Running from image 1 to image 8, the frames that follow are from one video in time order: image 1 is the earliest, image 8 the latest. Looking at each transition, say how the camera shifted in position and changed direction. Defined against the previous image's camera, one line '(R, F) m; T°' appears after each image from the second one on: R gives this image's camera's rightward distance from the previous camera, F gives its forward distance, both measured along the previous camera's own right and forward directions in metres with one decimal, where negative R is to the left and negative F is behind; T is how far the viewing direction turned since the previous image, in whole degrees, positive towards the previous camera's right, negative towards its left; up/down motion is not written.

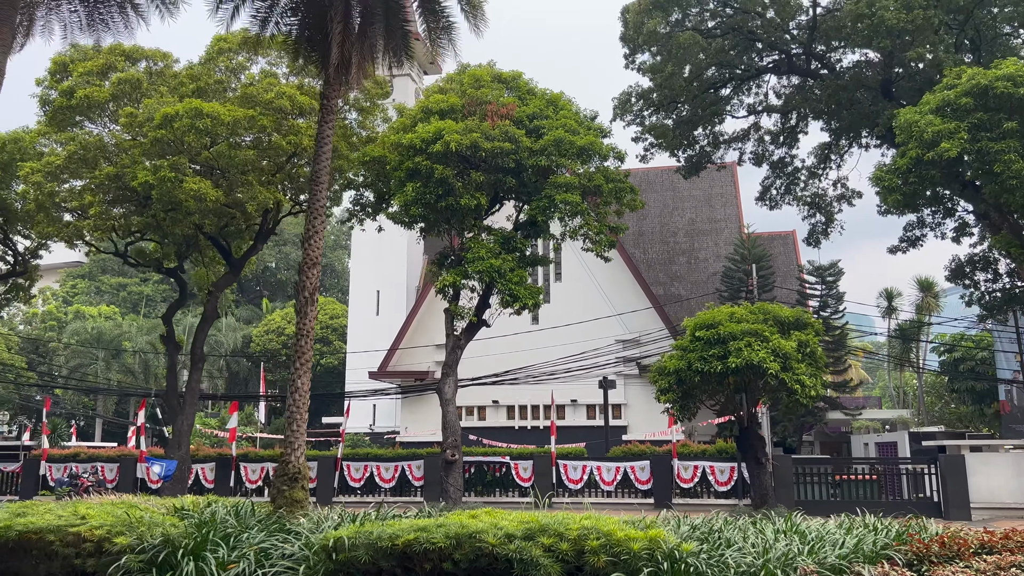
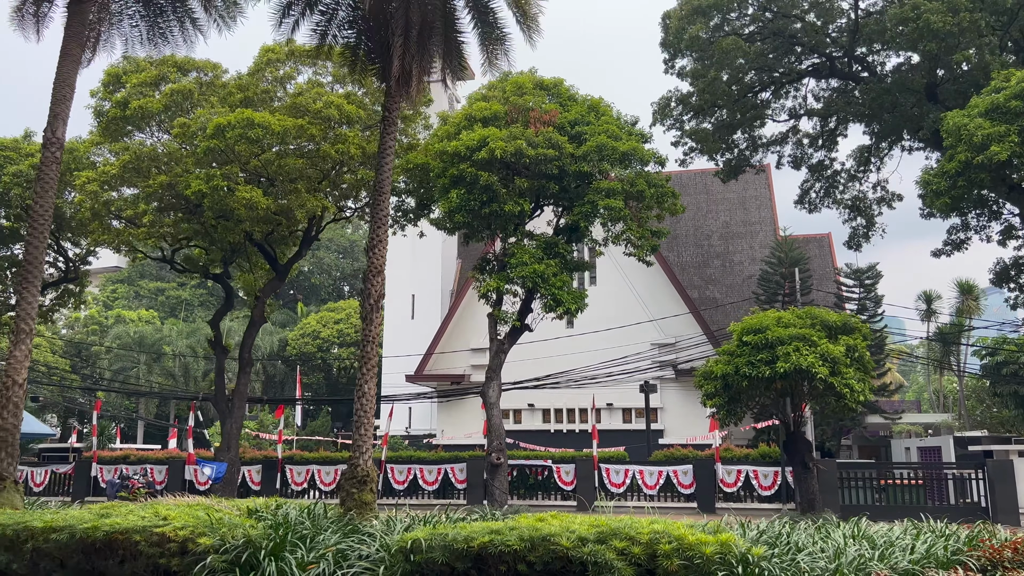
(-0.5, -0.2) m; -2°
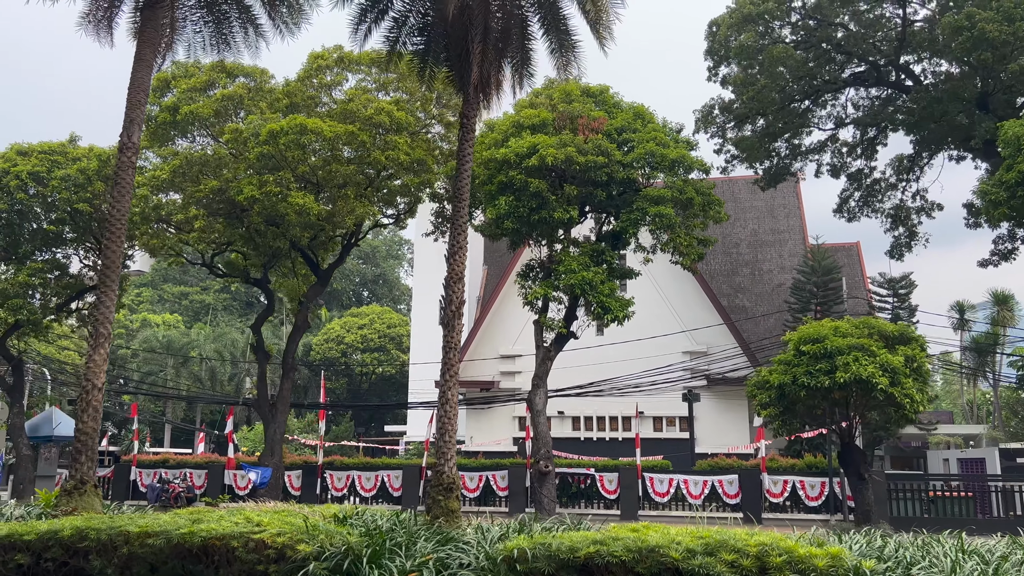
(-1.0, 0.0) m; -1°
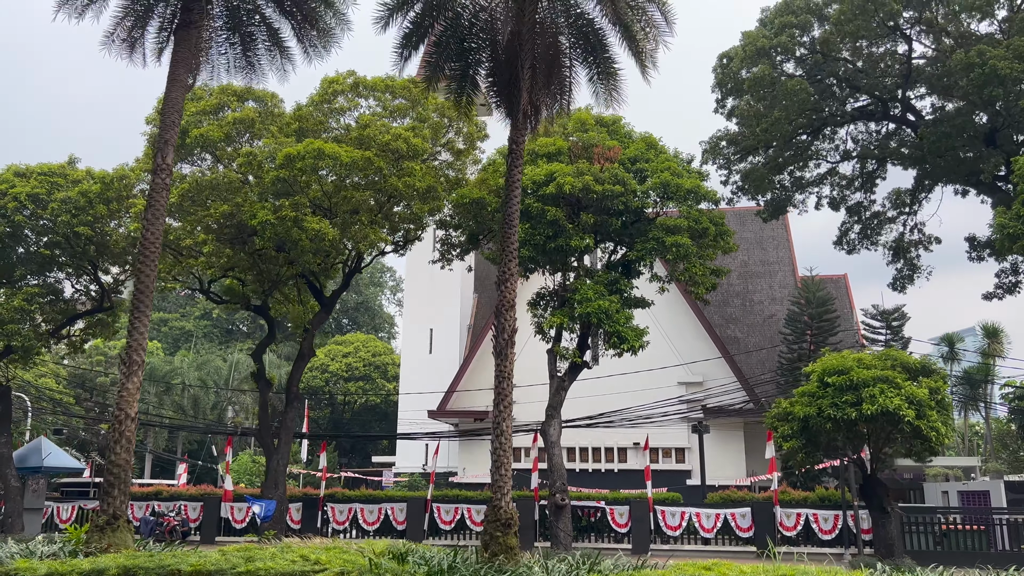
(-1.1, +0.3) m; +2°
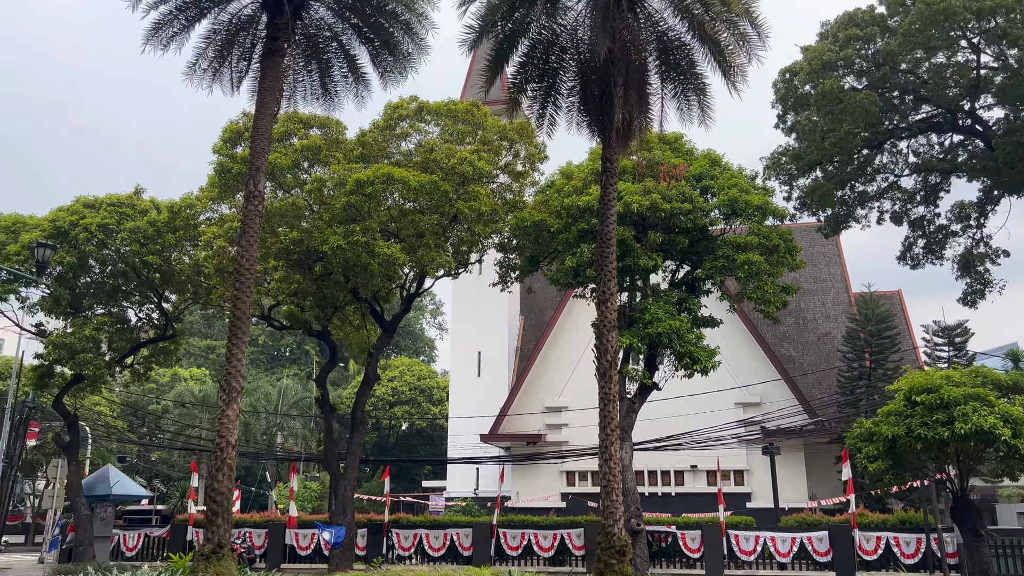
(-0.9, +0.1) m; -2°
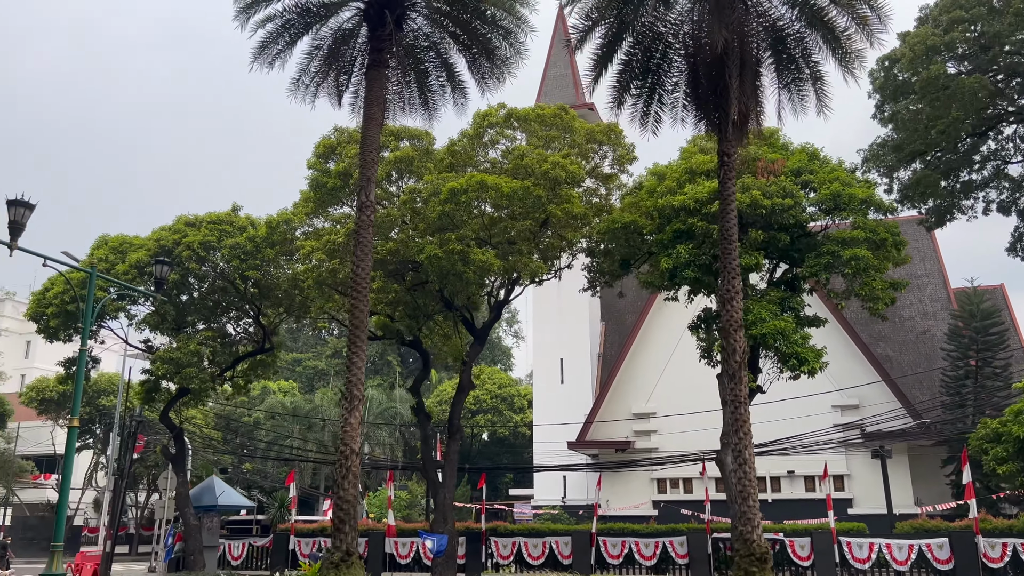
(-0.7, +0.1) m; -5°
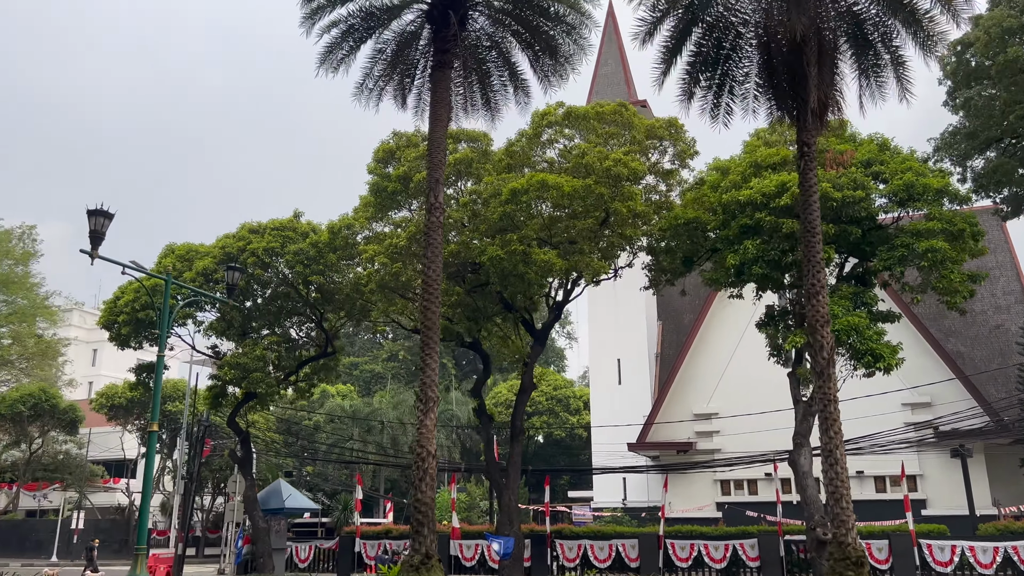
(-0.3, +0.1) m; -3°
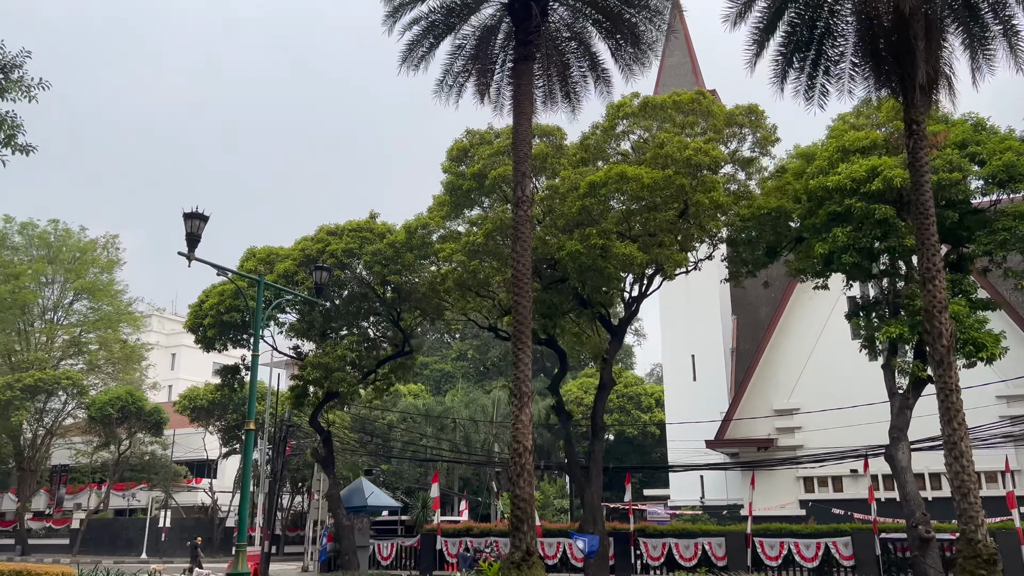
(-0.4, +0.2) m; -4°
